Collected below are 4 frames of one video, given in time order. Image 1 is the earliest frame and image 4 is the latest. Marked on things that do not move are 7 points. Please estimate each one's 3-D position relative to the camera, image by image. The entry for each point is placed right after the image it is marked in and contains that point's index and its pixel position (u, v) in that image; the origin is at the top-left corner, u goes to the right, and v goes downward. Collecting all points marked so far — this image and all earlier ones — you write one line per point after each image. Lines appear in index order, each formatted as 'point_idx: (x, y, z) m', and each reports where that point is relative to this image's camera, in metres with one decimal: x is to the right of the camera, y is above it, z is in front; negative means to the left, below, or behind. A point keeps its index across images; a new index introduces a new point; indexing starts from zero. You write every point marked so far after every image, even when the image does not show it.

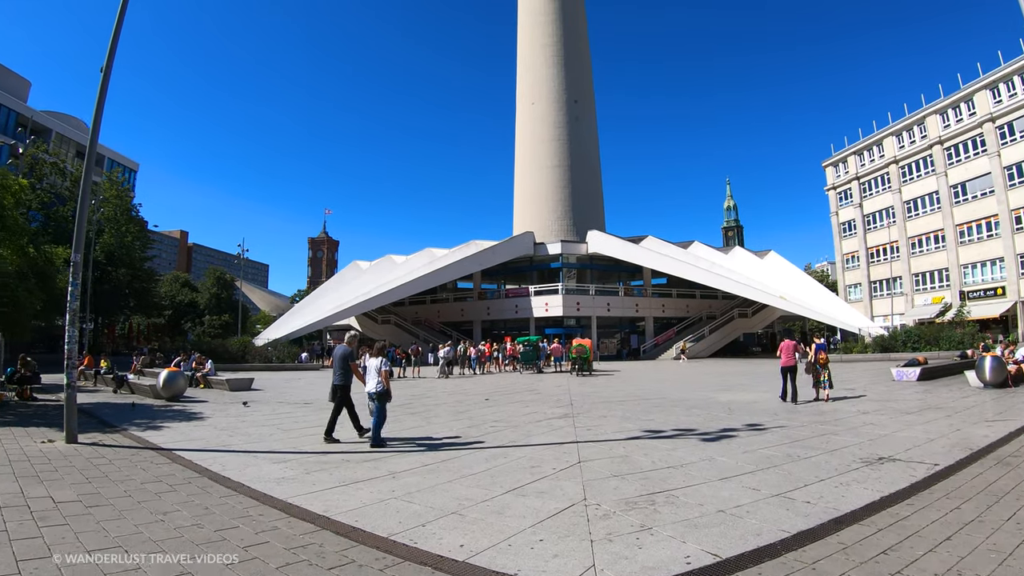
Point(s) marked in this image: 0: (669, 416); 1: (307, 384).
0: (+2.3, -1.9, +7.8) m
1: (-7.1, -3.3, +18.4) m
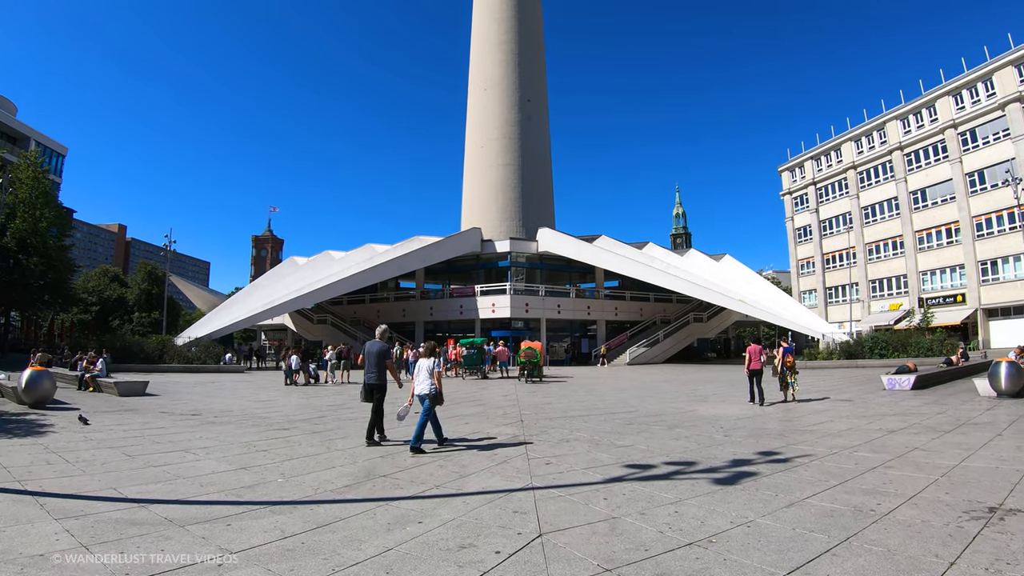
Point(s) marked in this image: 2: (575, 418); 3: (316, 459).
0: (+1.6, -1.7, +5.8) m
1: (-8.7, -2.9, +15.5) m
2: (+0.9, -1.8, +7.5) m
3: (-1.9, -1.7, +5.1) m
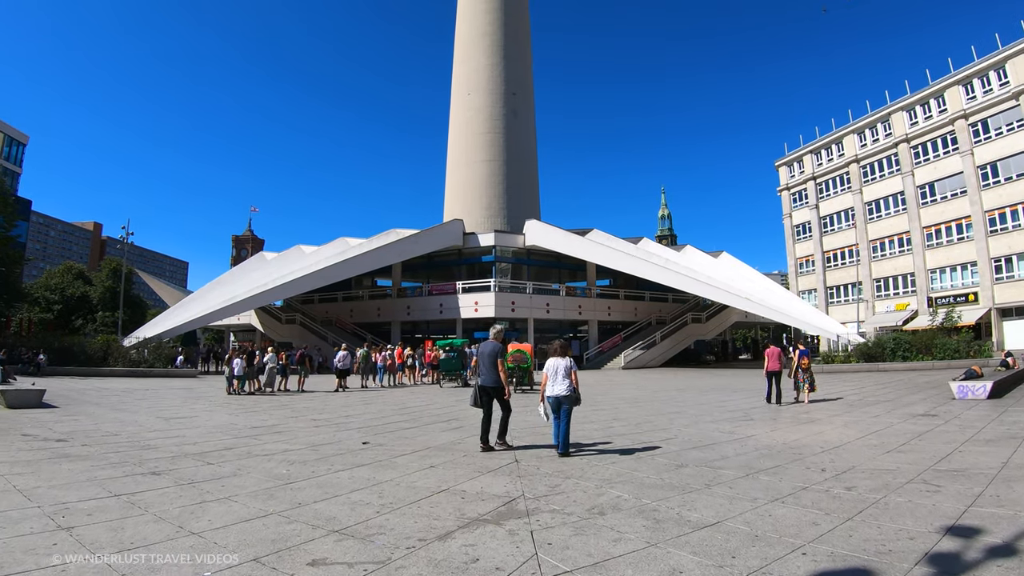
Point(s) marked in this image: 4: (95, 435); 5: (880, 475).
0: (+1.6, -1.4, +3.4) m
1: (-9.0, -2.6, +12.9) m
2: (+0.8, -1.6, +5.1) m
3: (-1.9, -1.4, +2.7) m
4: (-5.4, -1.9, +6.9) m
5: (+3.1, -1.6, +4.5) m
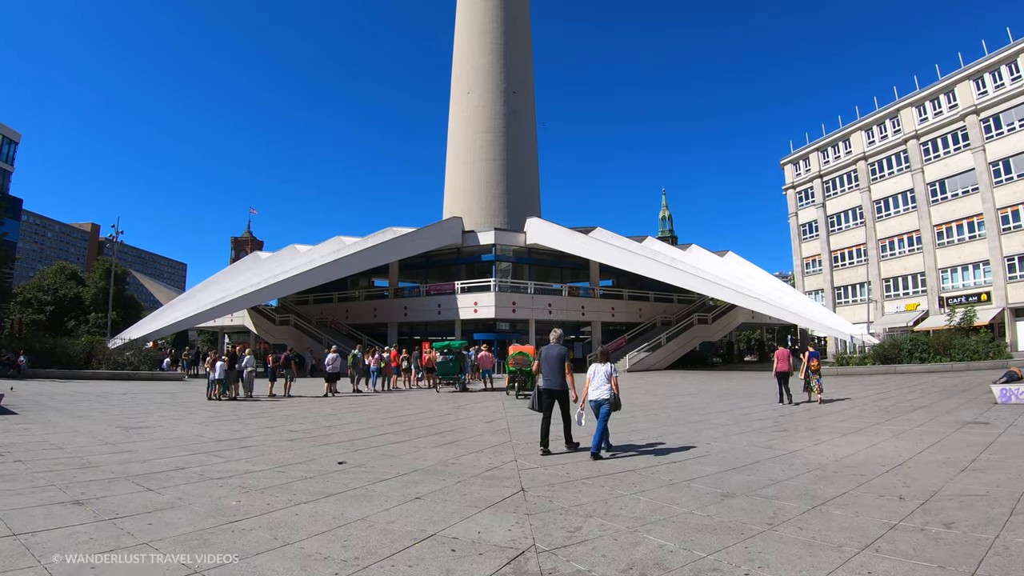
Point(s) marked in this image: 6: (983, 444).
0: (+1.6, -1.3, +2.6) m
1: (-9.0, -2.6, +12.0) m
2: (+0.9, -1.5, +4.2) m
3: (-1.9, -1.3, +1.8) m
4: (-5.4, -1.8, +6.1) m
5: (+3.1, -1.5, +3.6) m
6: (+5.1, -1.7, +5.7) m
